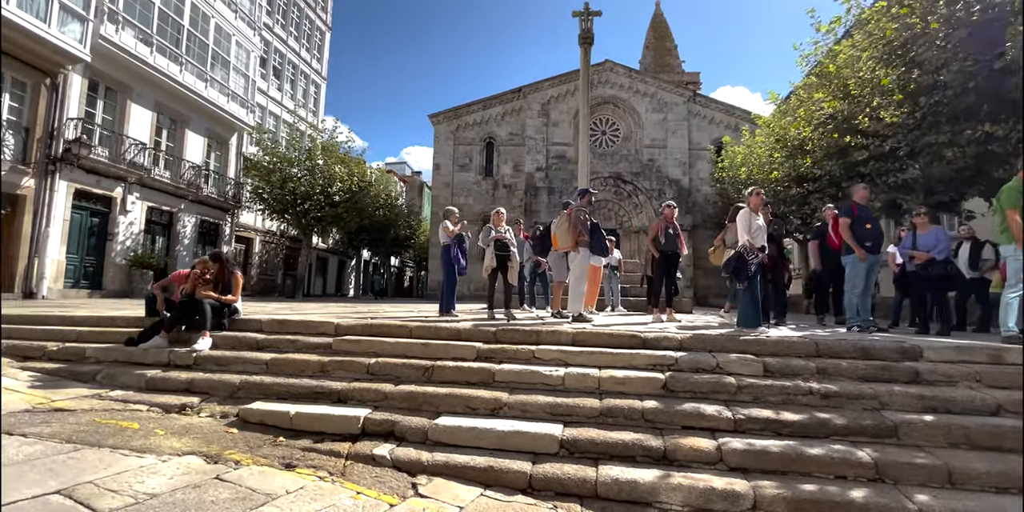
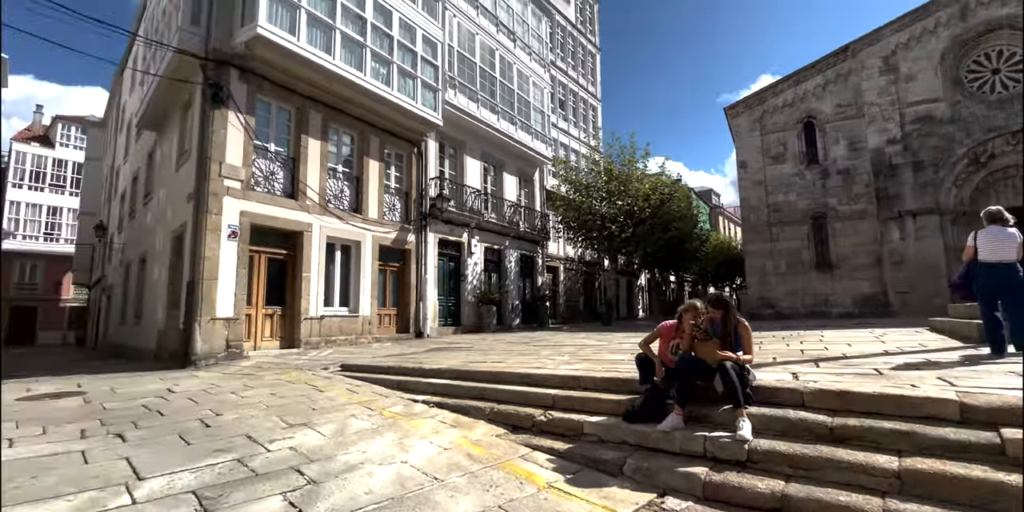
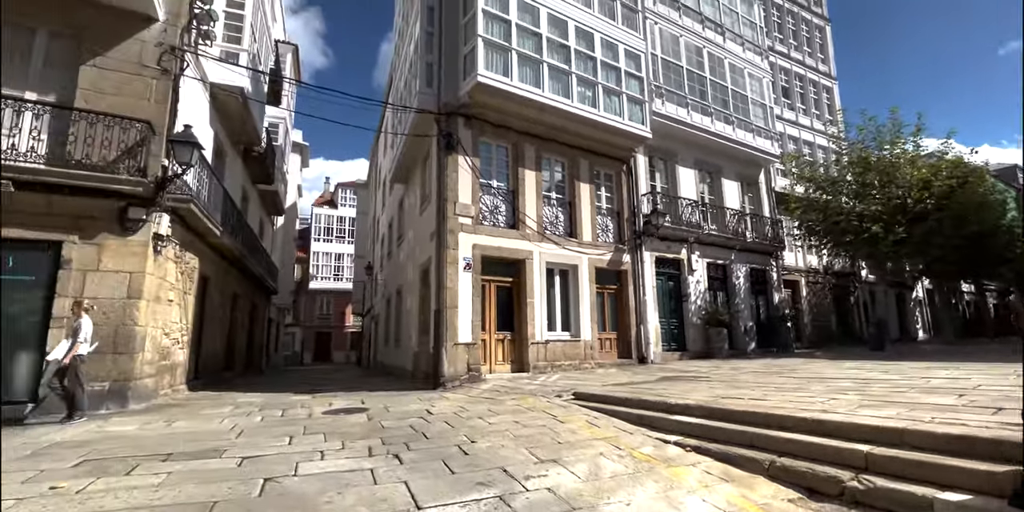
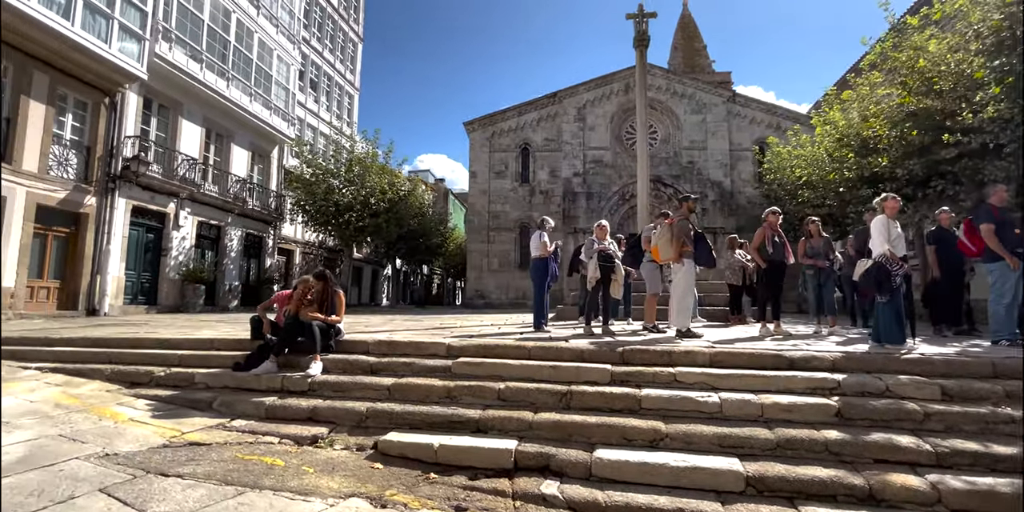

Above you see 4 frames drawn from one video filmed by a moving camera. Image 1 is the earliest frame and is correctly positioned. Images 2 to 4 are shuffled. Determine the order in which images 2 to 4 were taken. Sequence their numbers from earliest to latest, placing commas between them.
4, 2, 3
